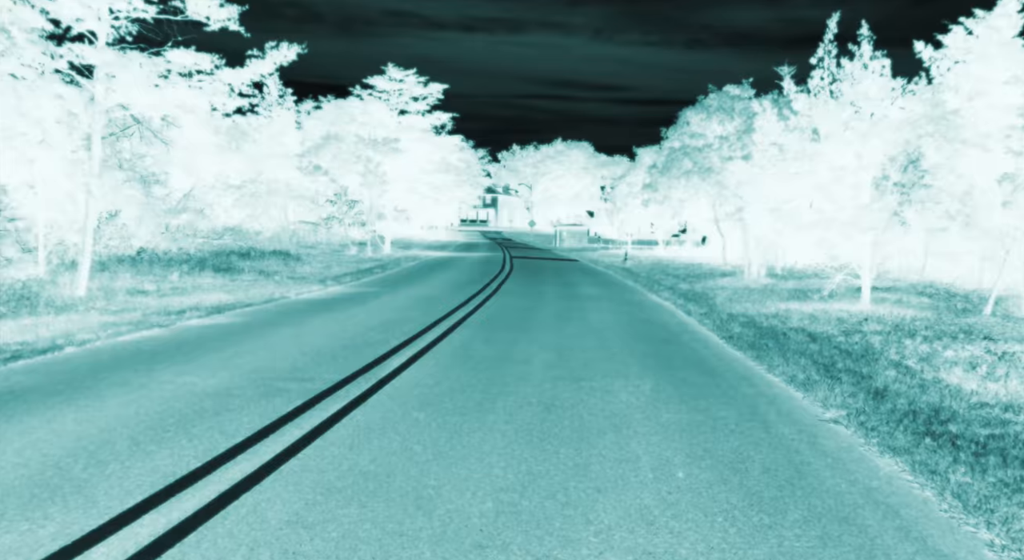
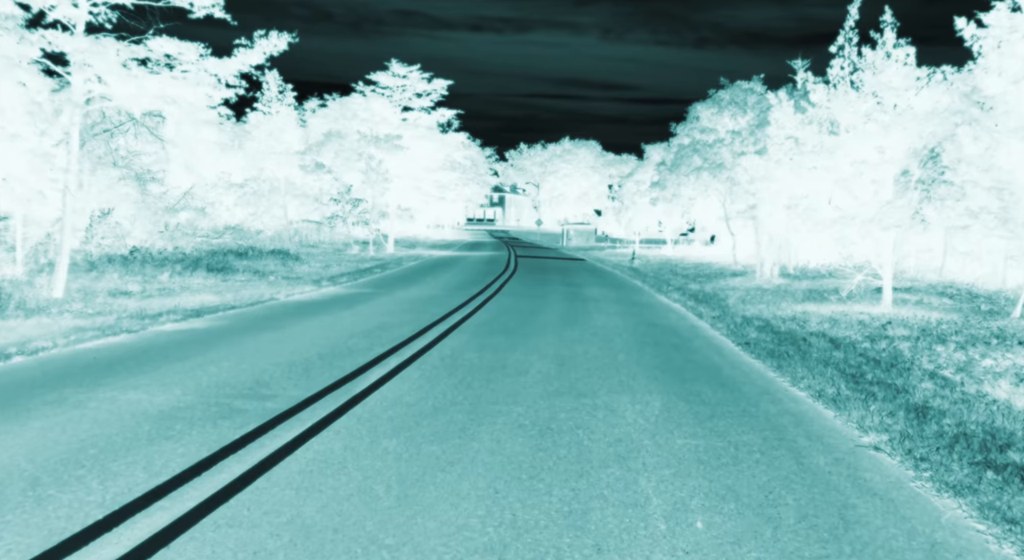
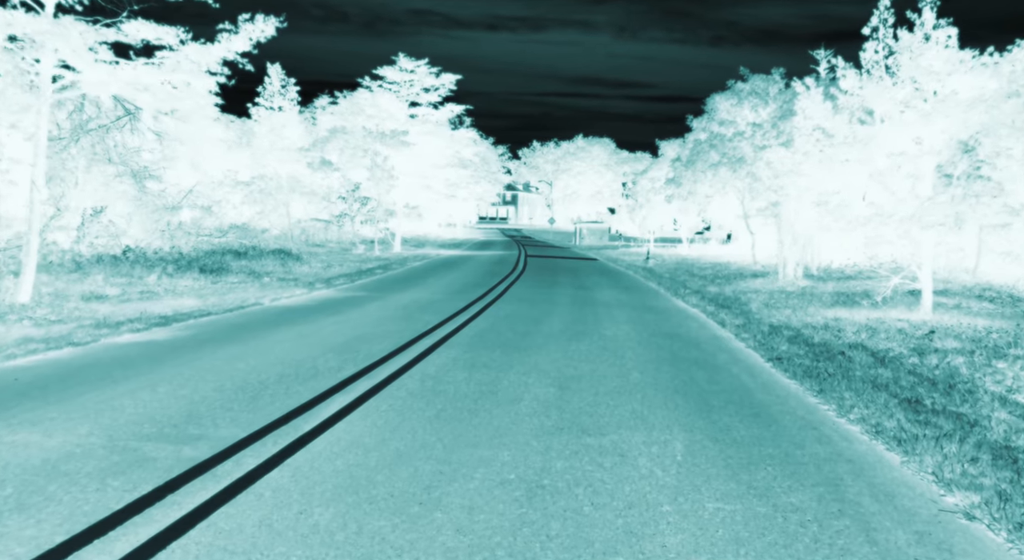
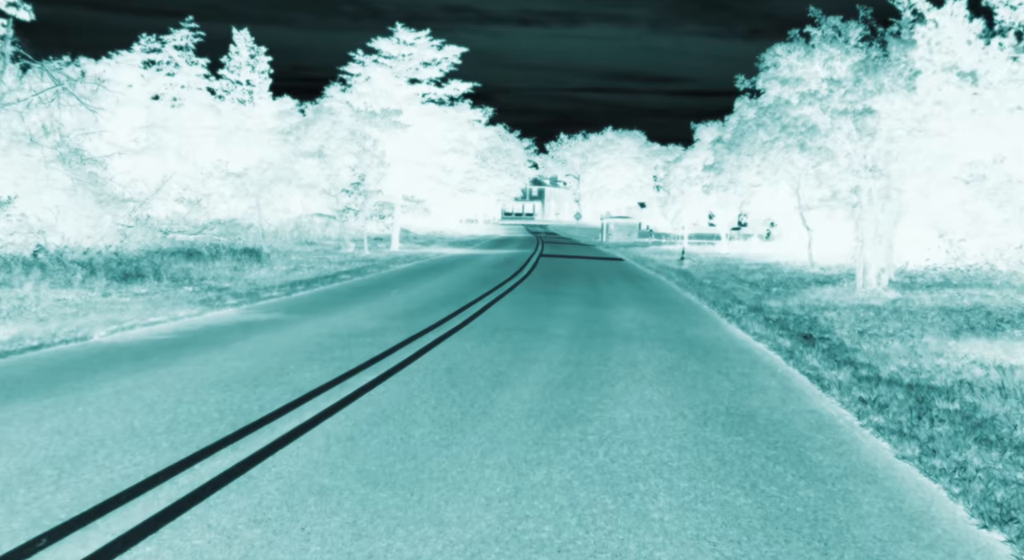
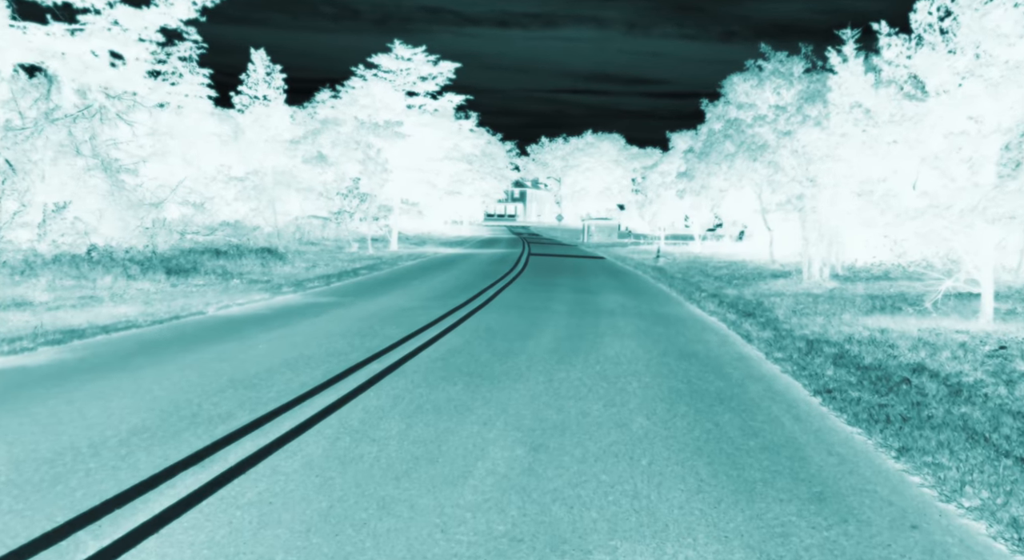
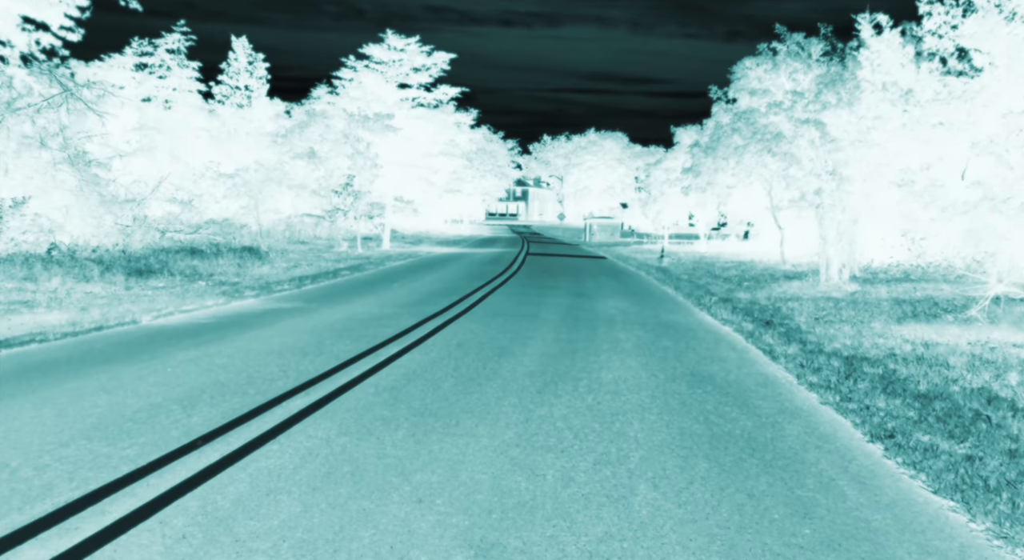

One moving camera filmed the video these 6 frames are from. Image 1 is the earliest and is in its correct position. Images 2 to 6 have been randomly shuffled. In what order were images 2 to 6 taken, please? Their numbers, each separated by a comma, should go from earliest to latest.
2, 3, 5, 6, 4
